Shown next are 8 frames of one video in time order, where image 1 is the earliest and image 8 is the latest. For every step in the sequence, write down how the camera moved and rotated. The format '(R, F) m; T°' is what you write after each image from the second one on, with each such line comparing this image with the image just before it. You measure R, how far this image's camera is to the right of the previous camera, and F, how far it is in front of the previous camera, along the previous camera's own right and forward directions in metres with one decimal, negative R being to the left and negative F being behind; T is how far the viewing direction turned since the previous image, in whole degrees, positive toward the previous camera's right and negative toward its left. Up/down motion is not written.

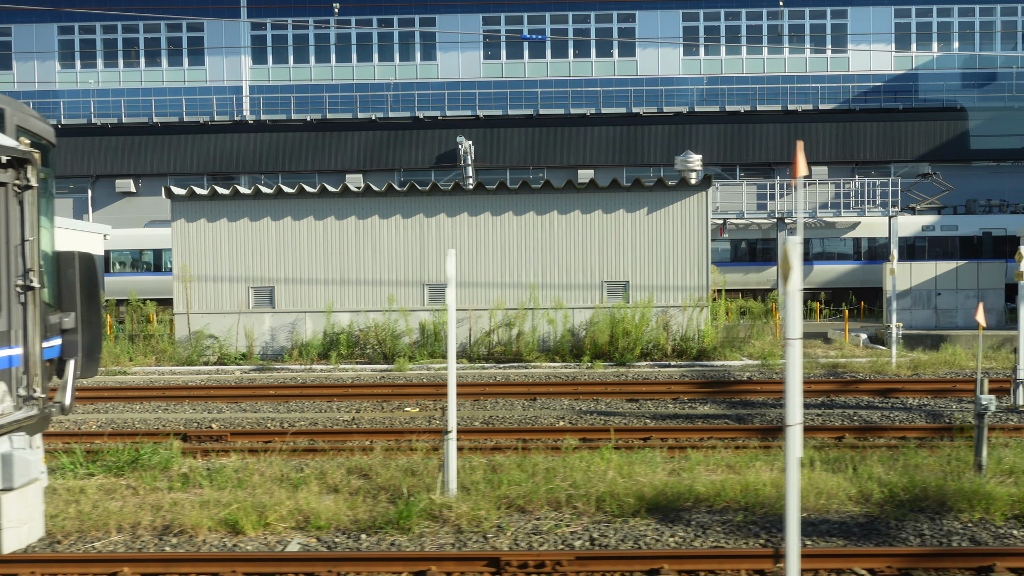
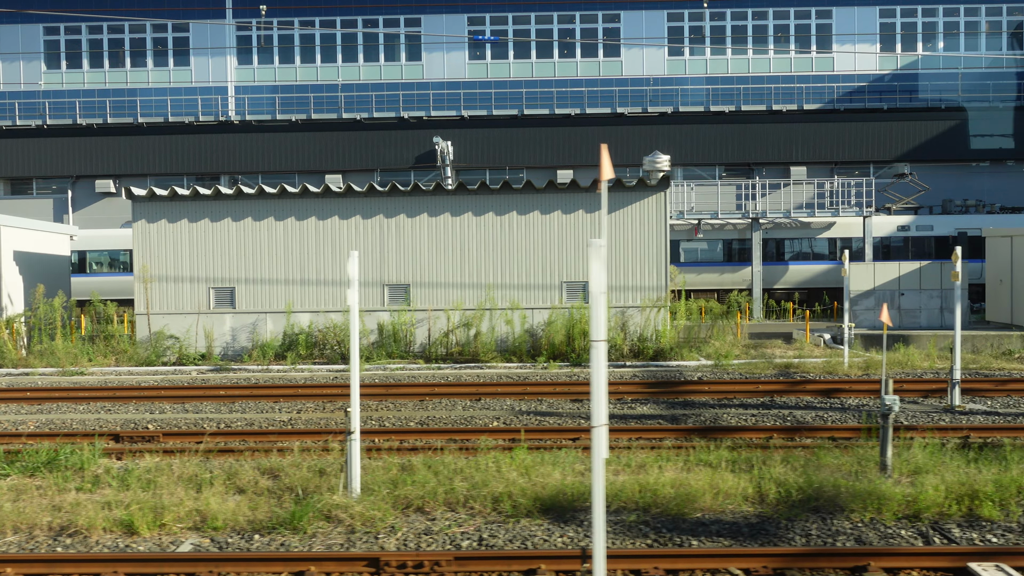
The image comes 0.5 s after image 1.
(+0.7, 0.0) m; 0°
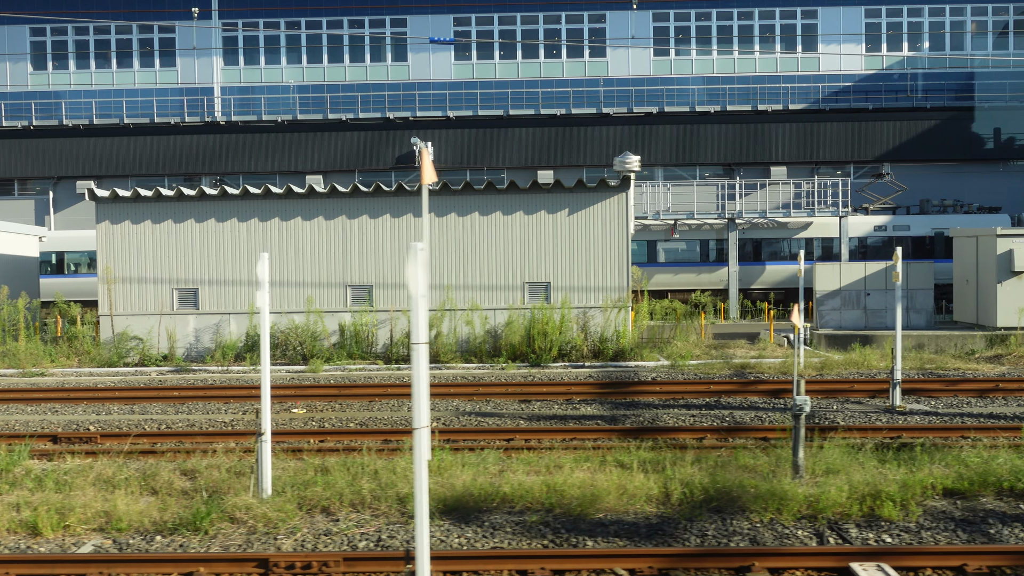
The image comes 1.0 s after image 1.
(+0.6, 0.0) m; 0°
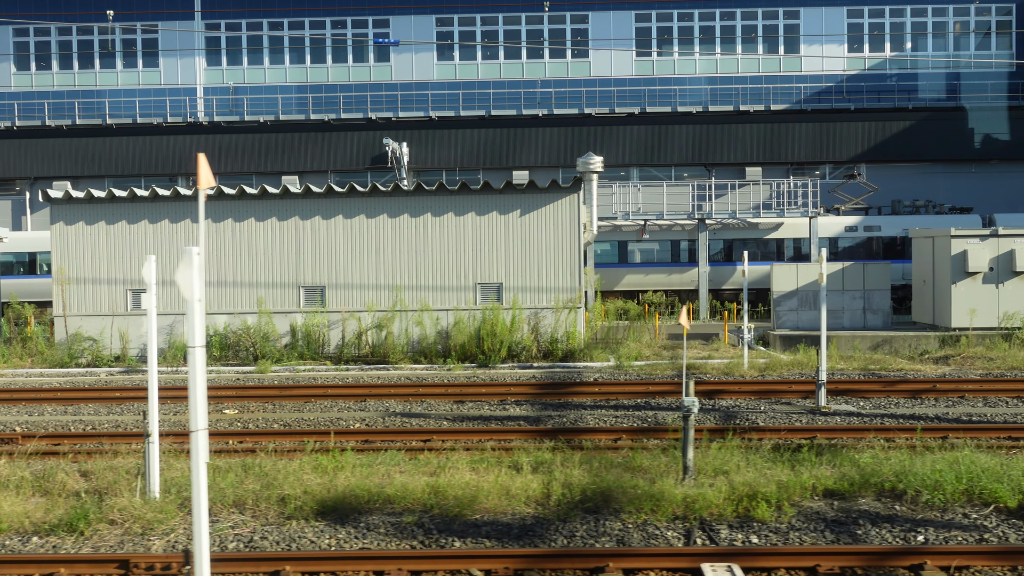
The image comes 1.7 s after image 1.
(+0.8, 0.0) m; 0°
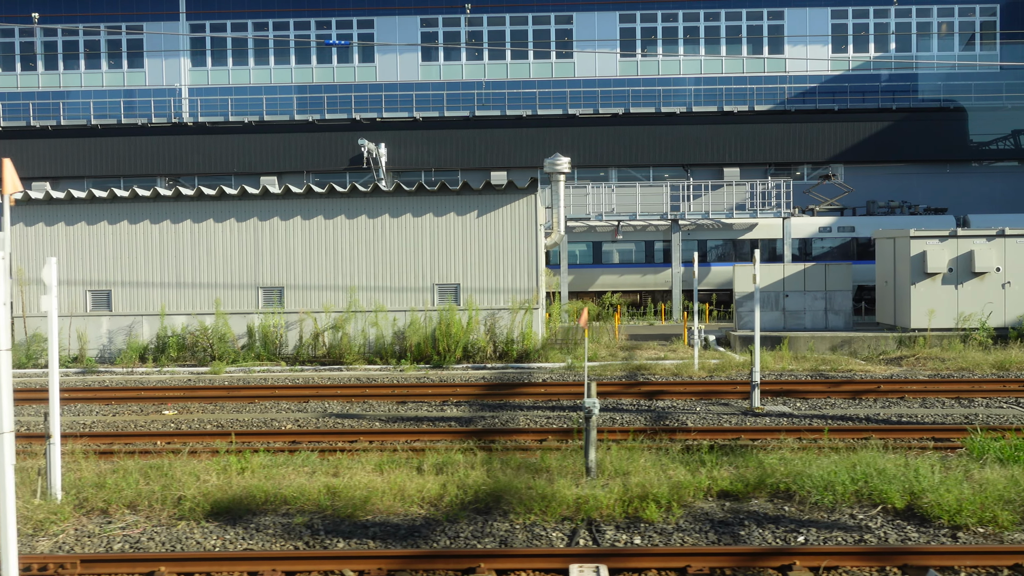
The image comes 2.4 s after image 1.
(+0.7, 0.0) m; 0°
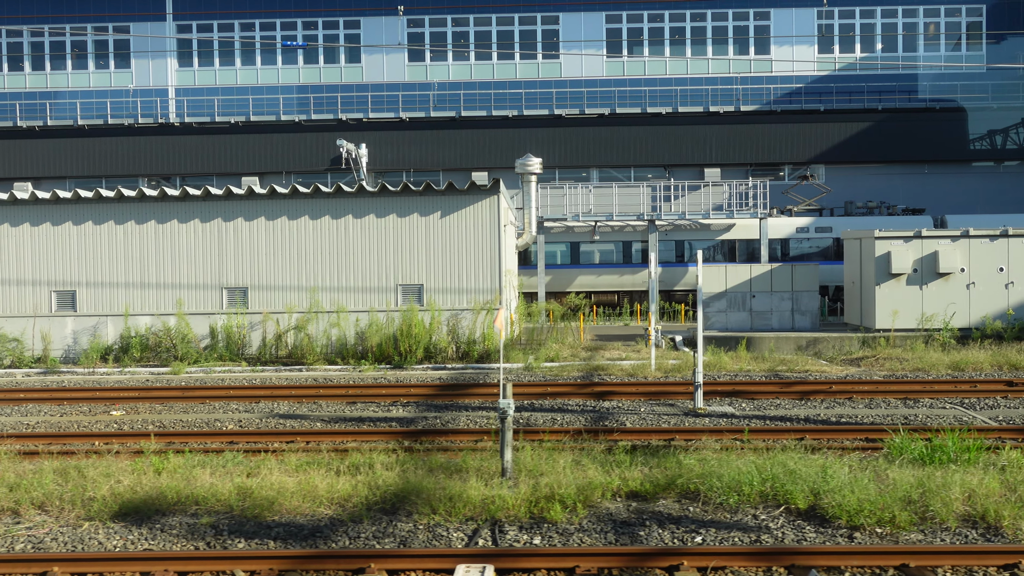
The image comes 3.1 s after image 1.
(+0.6, 0.0) m; 0°
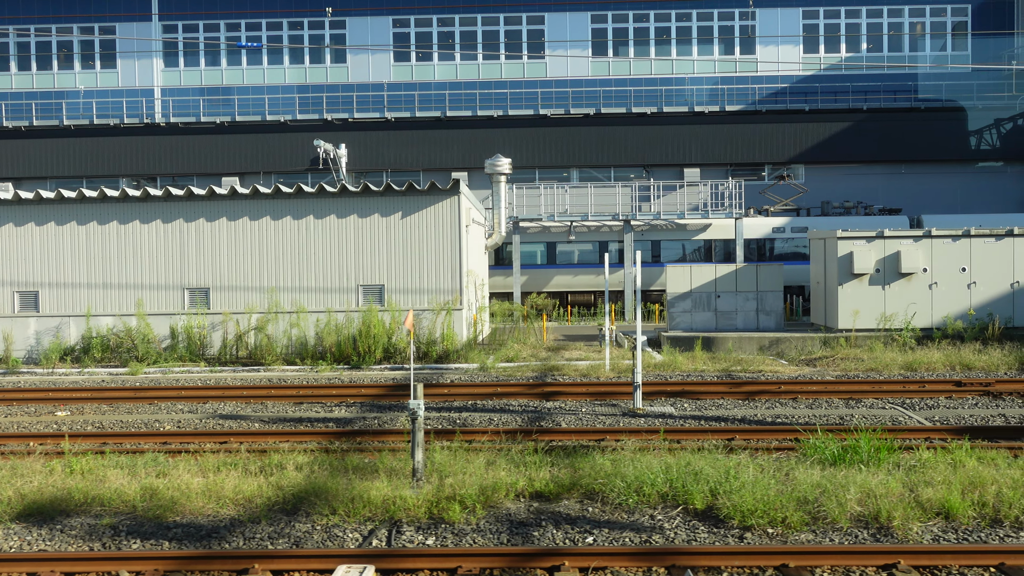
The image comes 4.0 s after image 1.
(+0.6, 0.0) m; 0°
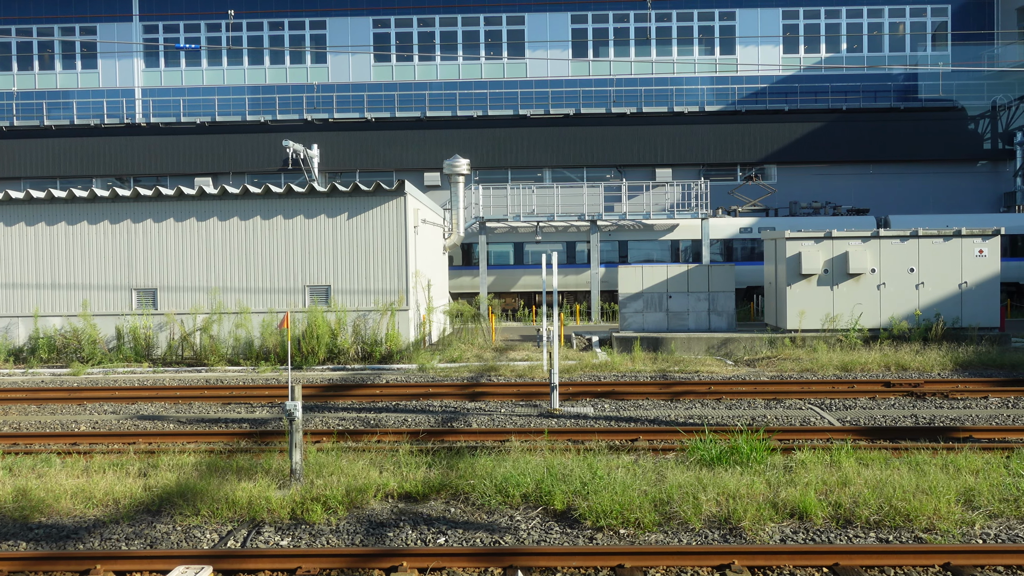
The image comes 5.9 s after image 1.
(+0.9, -0.1) m; 0°
